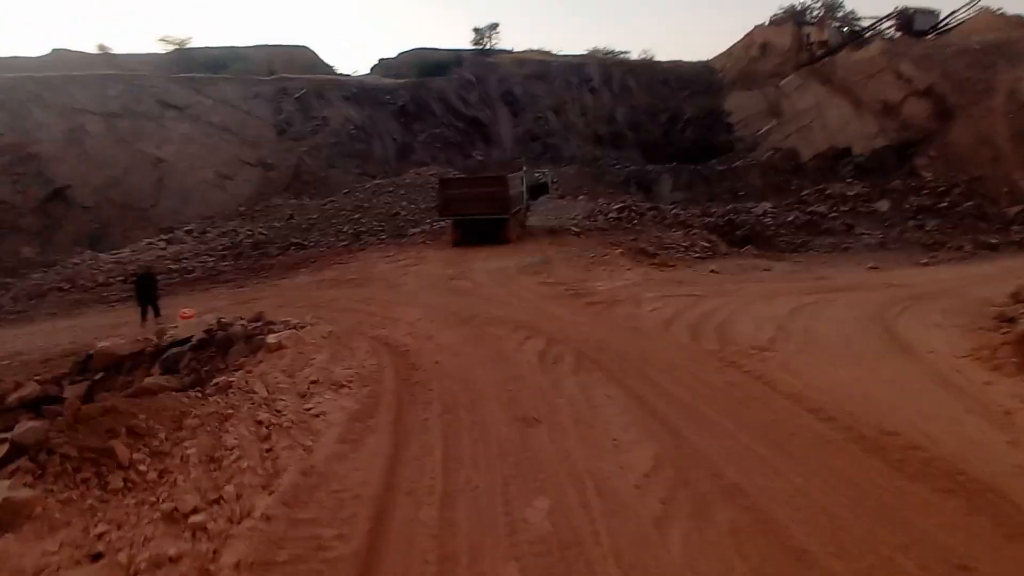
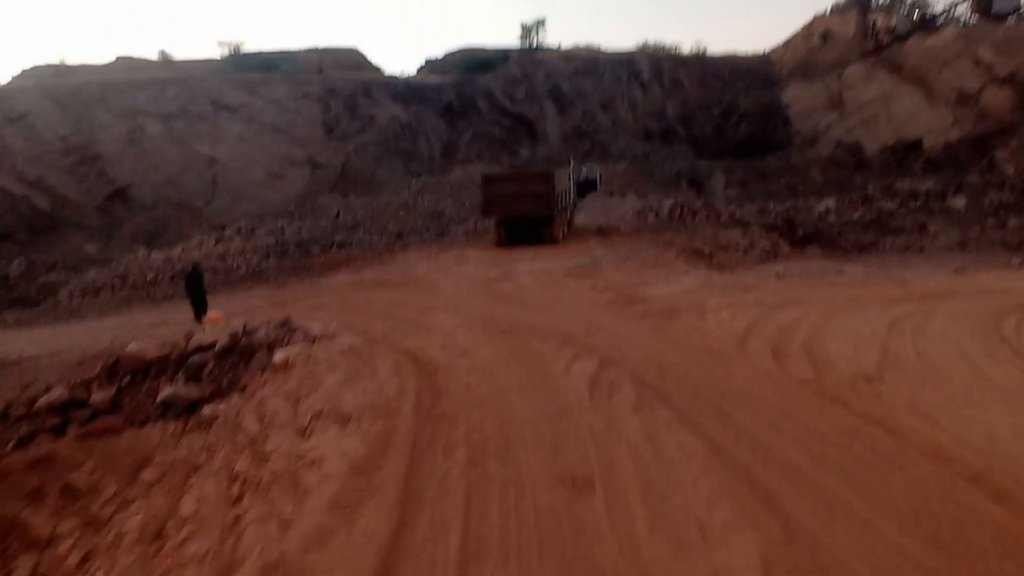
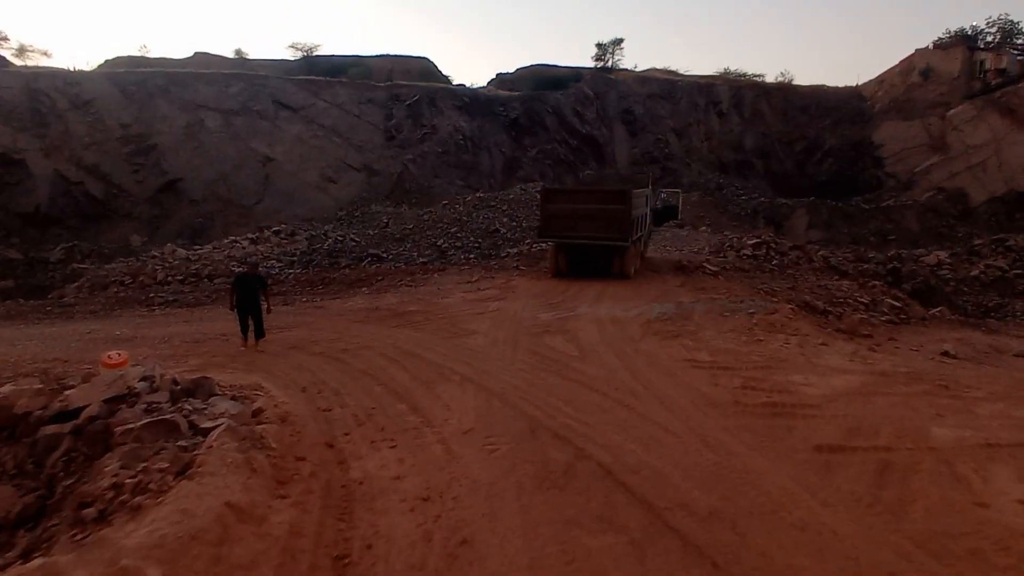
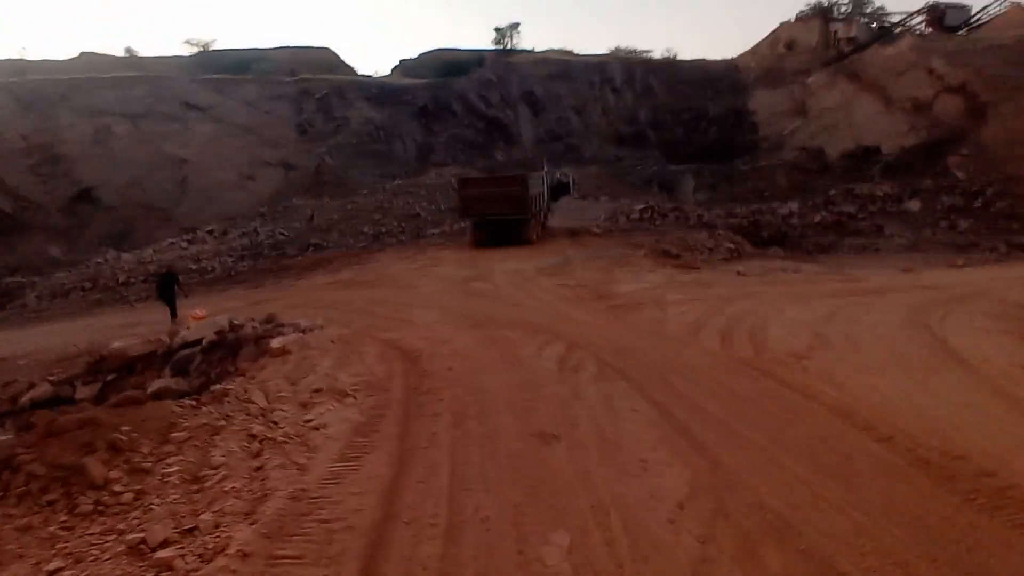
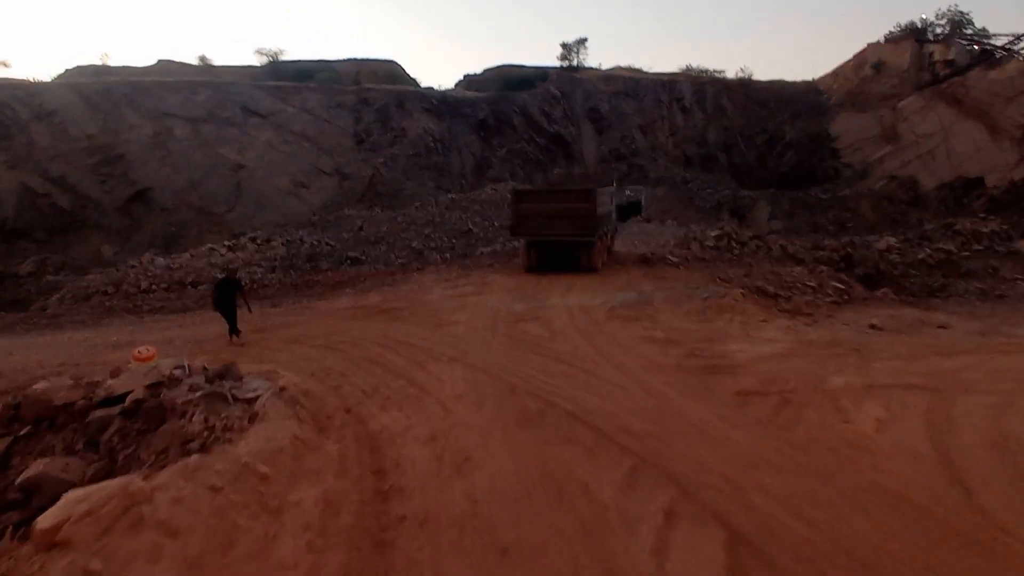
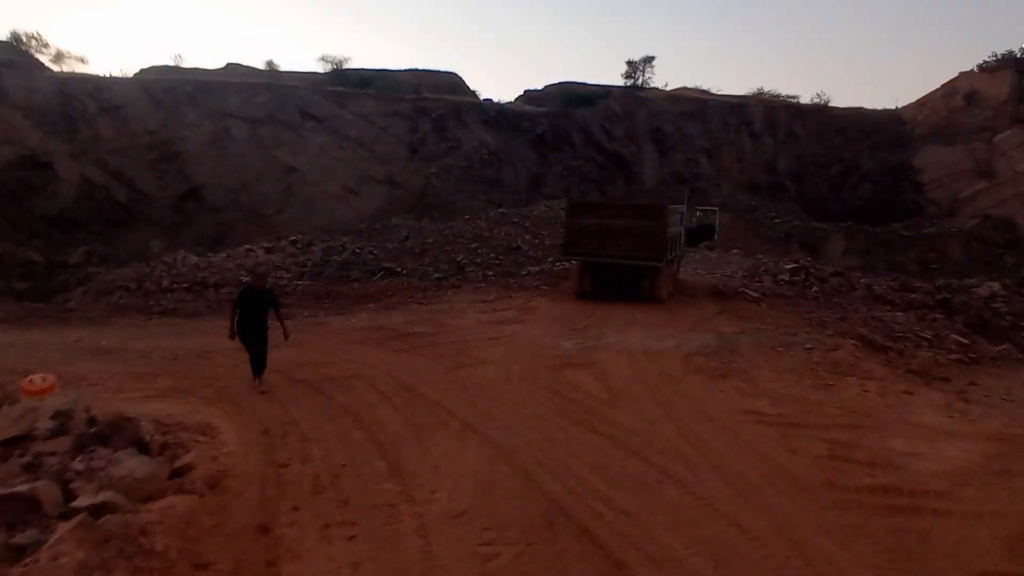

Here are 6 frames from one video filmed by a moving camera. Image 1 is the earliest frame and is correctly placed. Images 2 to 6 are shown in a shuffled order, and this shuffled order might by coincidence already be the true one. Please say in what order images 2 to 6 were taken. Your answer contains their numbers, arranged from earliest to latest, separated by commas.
4, 2, 5, 3, 6
